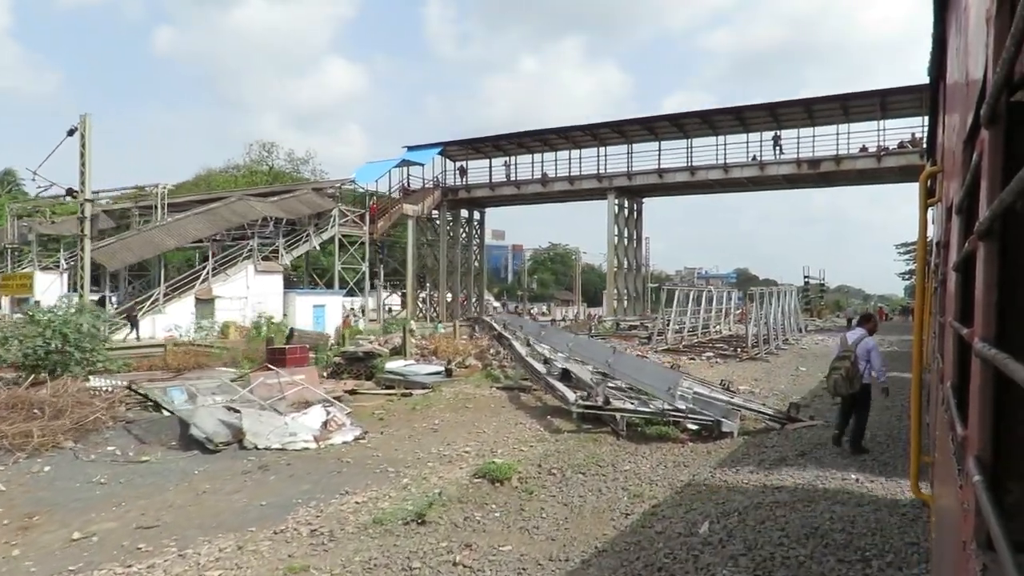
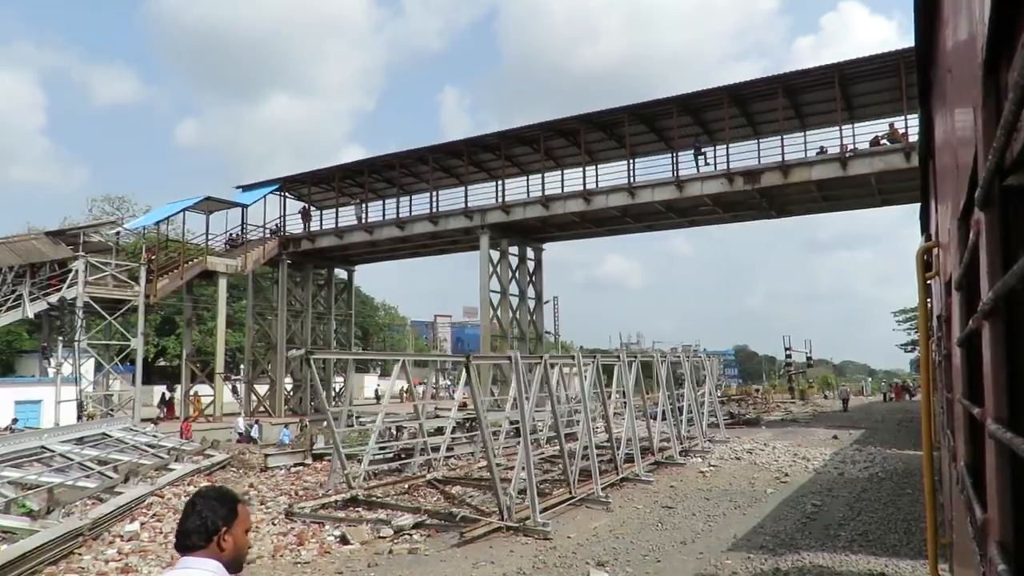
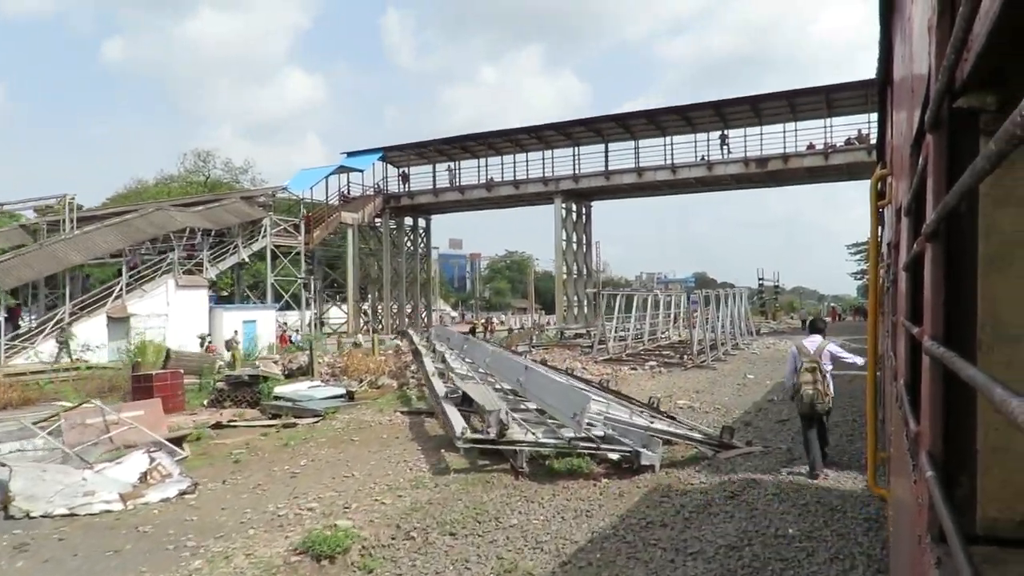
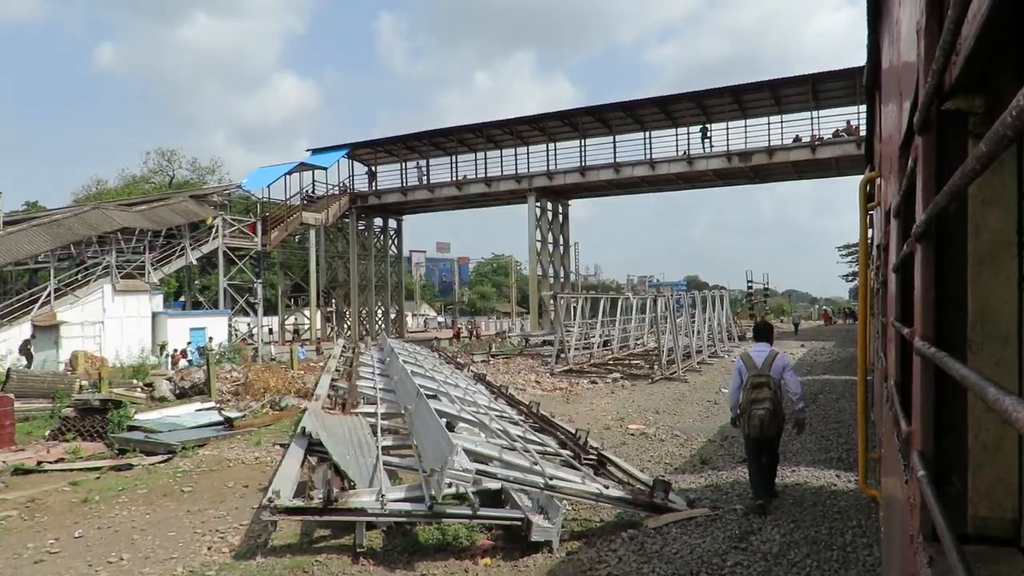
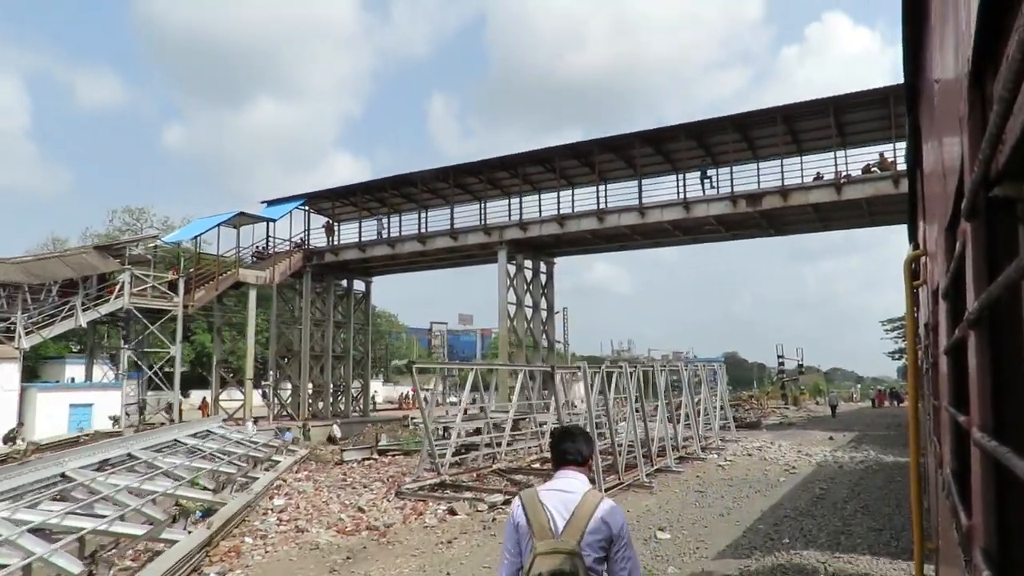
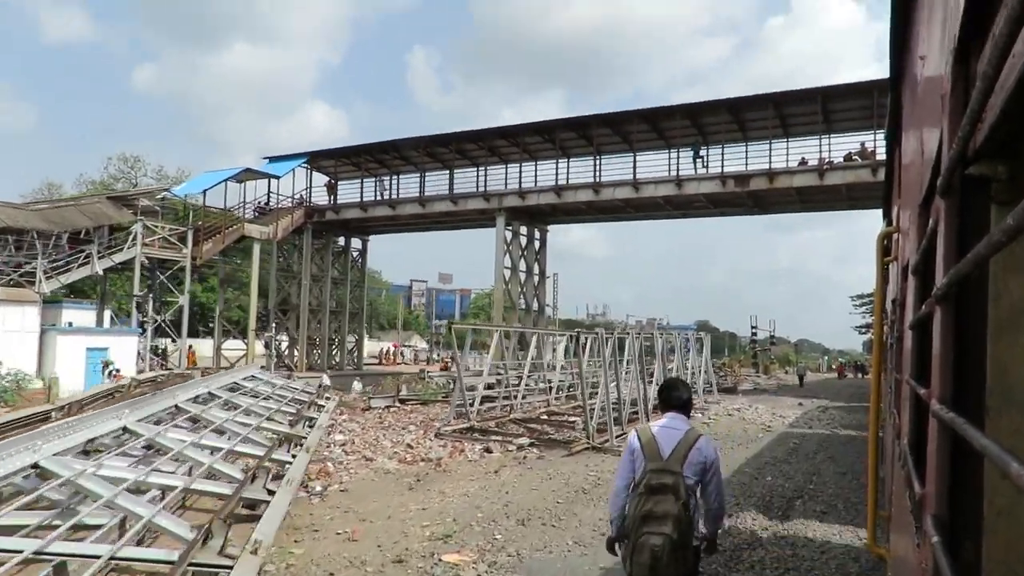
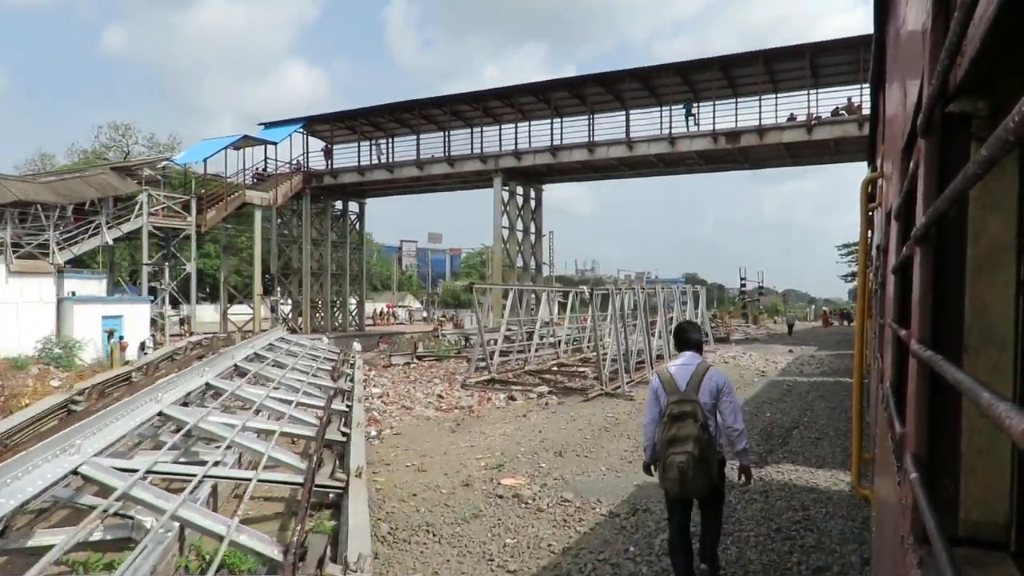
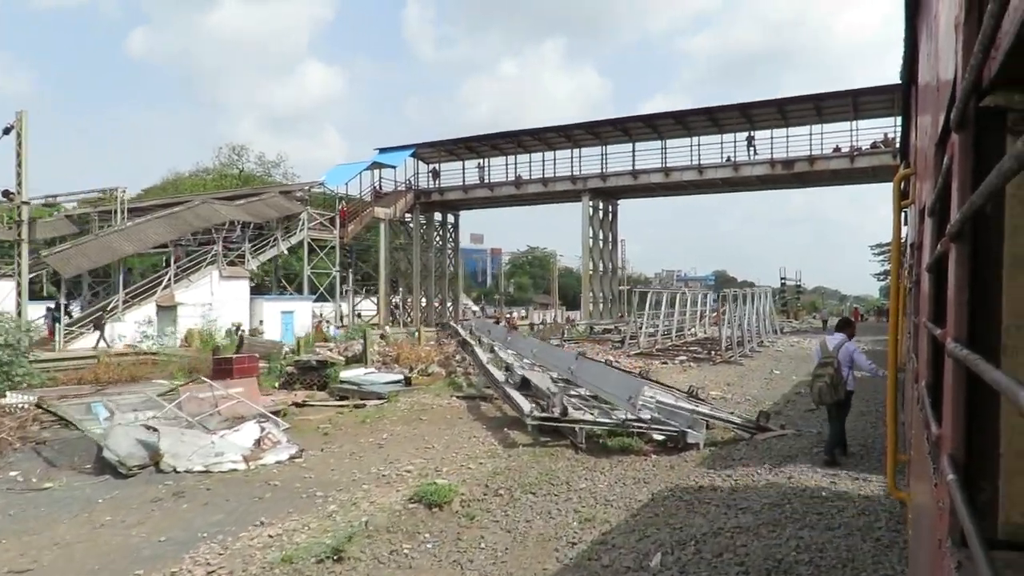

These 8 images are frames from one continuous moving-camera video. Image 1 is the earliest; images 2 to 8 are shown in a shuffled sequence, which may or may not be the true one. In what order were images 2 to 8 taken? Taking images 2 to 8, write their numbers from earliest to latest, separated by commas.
8, 3, 4, 7, 6, 5, 2
